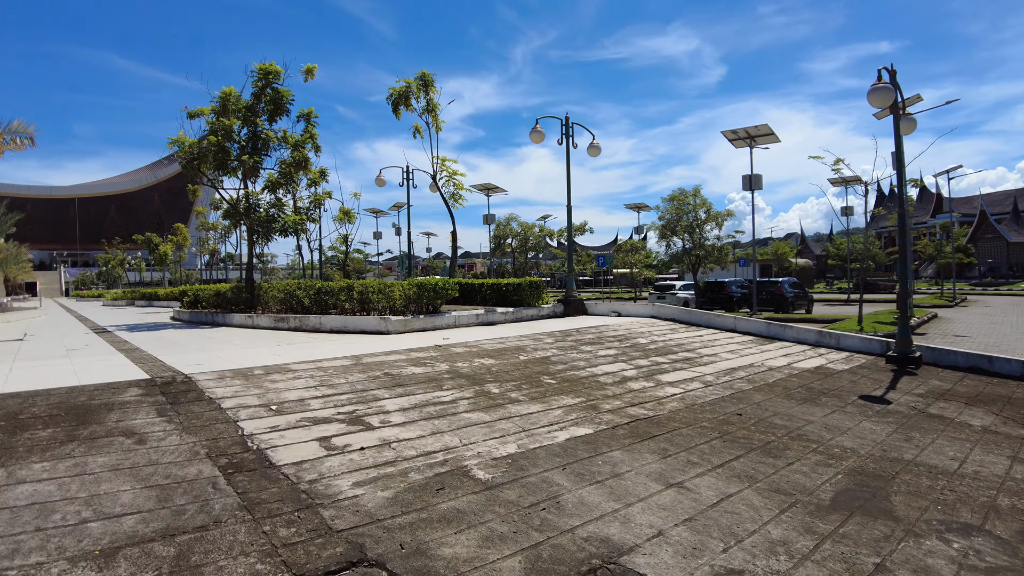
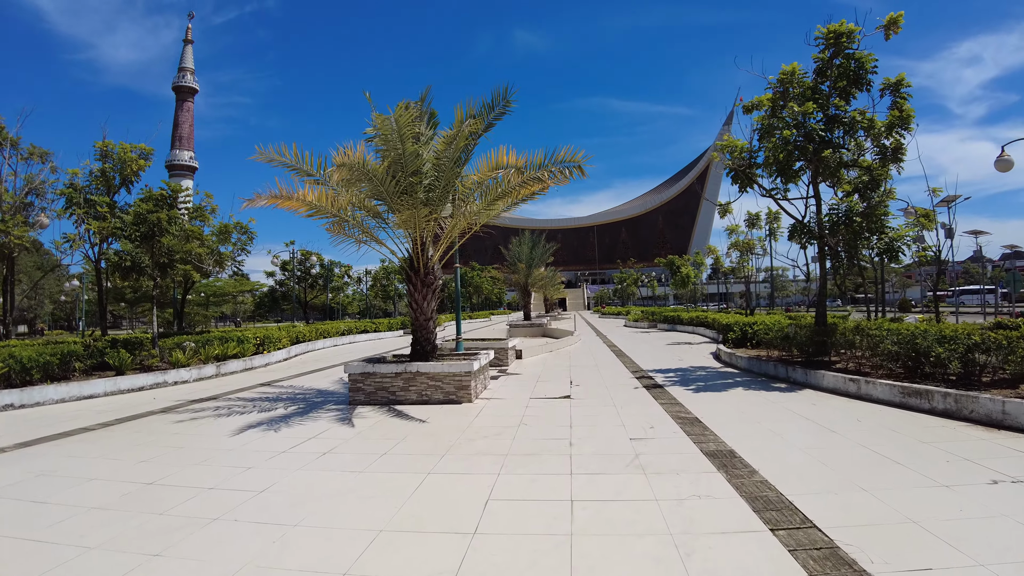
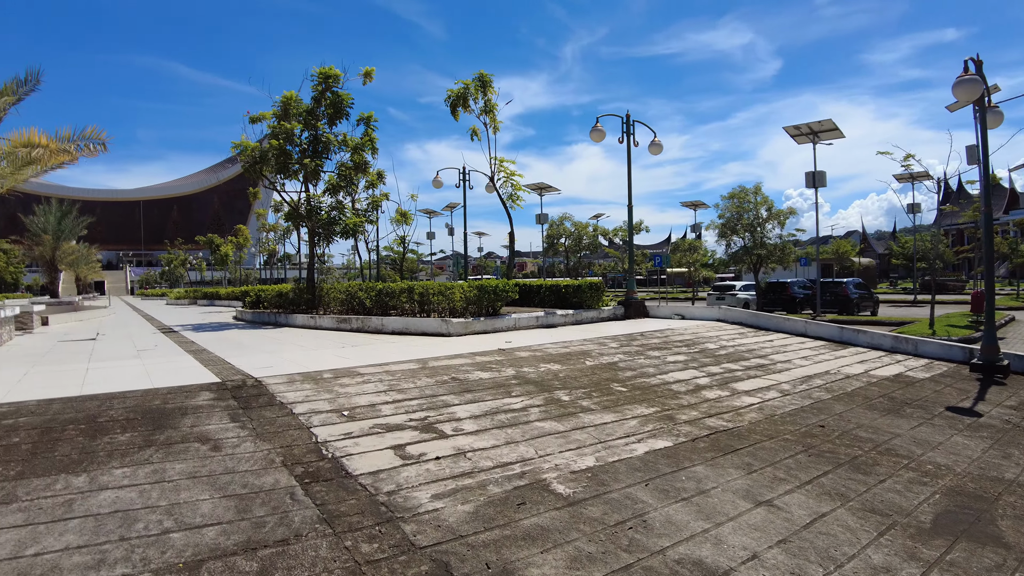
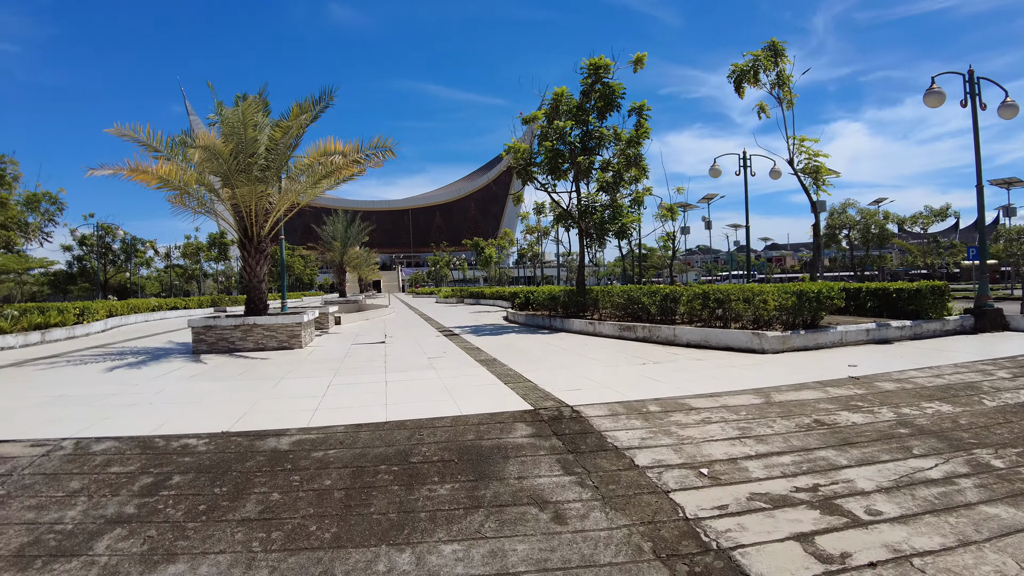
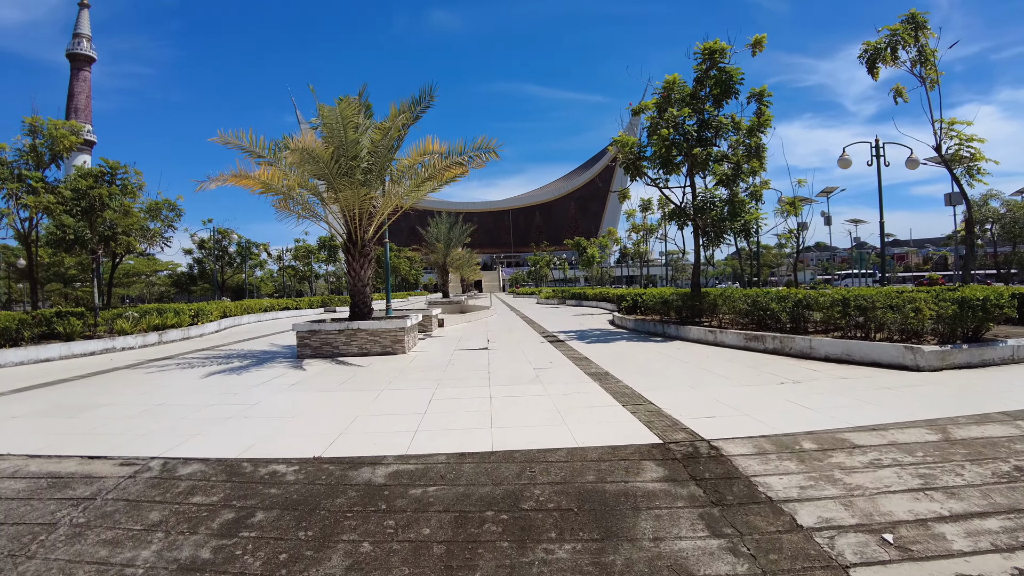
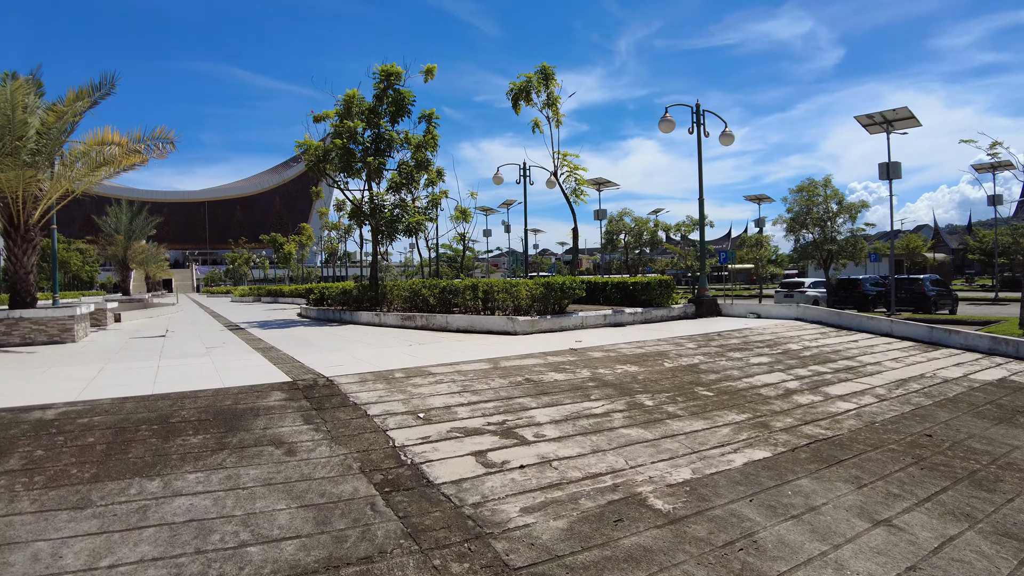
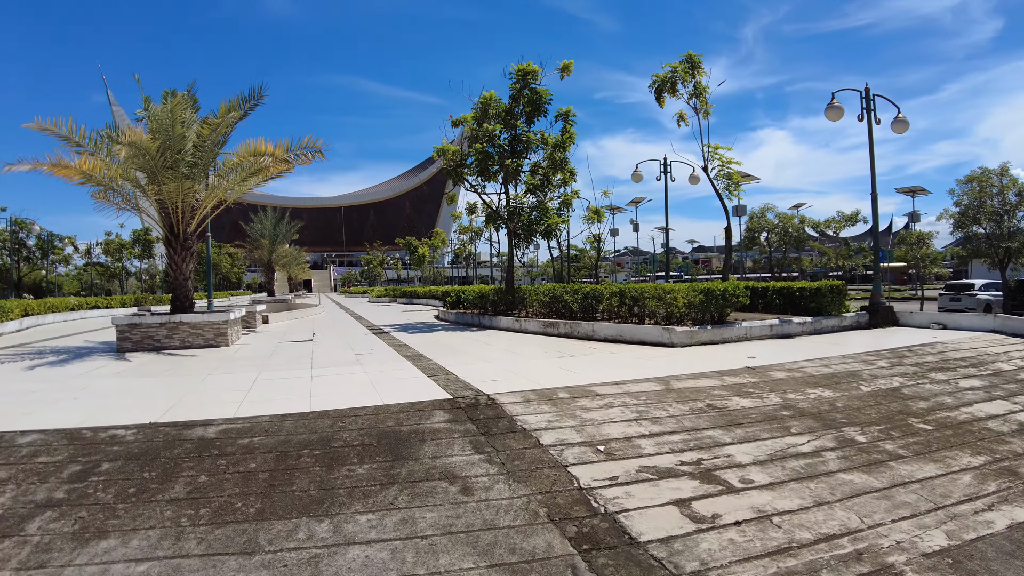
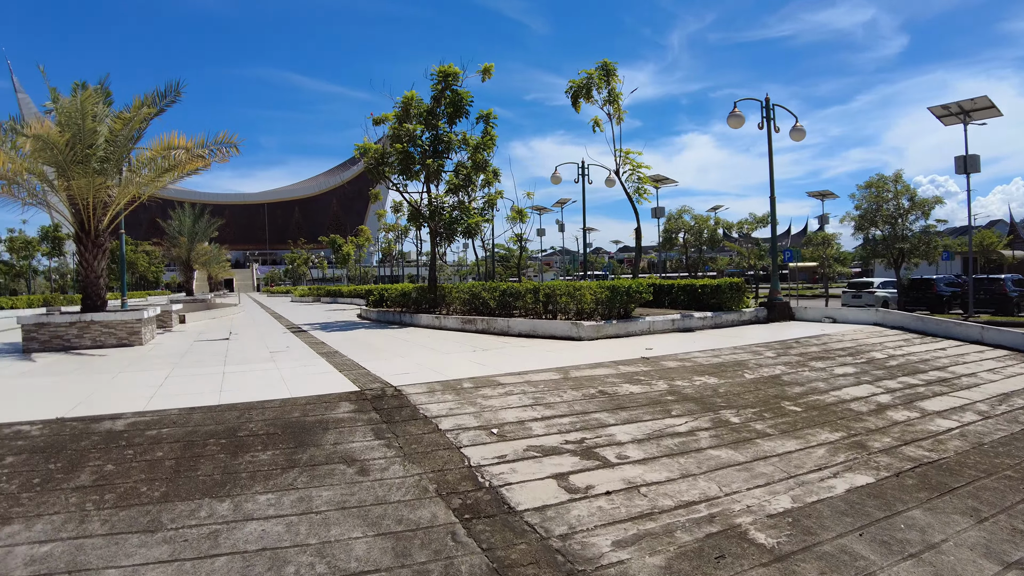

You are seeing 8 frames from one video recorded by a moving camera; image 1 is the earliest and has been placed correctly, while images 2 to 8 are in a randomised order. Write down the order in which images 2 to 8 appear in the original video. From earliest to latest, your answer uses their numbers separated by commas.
3, 6, 8, 7, 4, 5, 2
